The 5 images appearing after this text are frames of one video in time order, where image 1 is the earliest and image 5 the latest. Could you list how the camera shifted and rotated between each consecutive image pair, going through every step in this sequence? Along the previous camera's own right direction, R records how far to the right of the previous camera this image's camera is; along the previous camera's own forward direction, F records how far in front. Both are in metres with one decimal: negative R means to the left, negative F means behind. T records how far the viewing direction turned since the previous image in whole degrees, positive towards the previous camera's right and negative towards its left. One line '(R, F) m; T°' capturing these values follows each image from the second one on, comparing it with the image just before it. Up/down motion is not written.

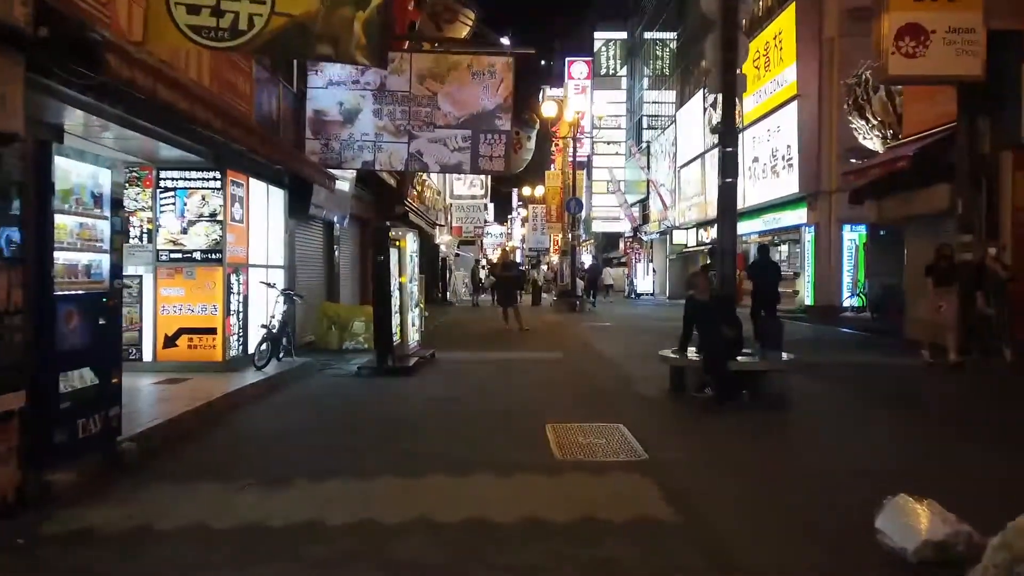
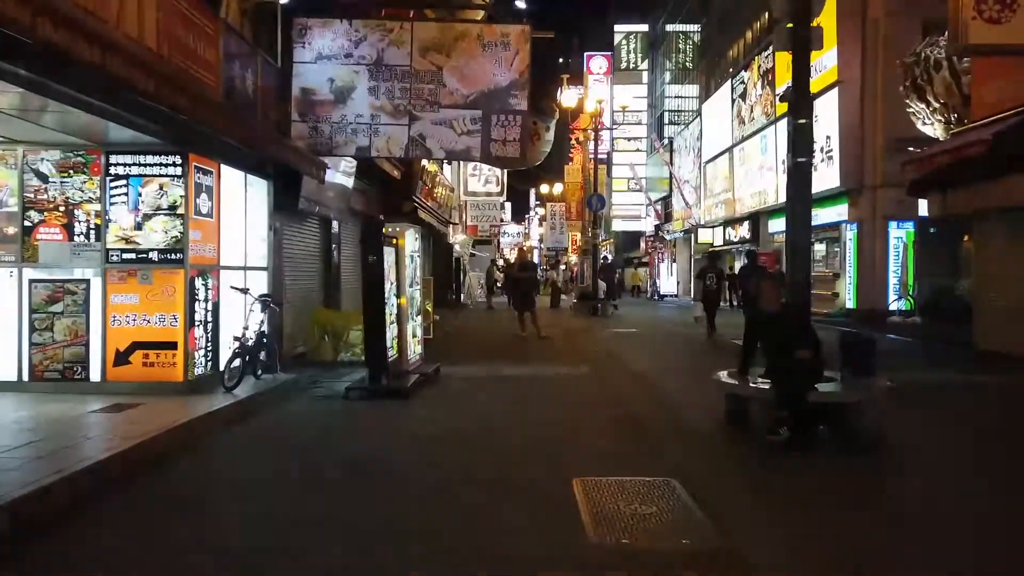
(0.0, +2.0) m; -1°
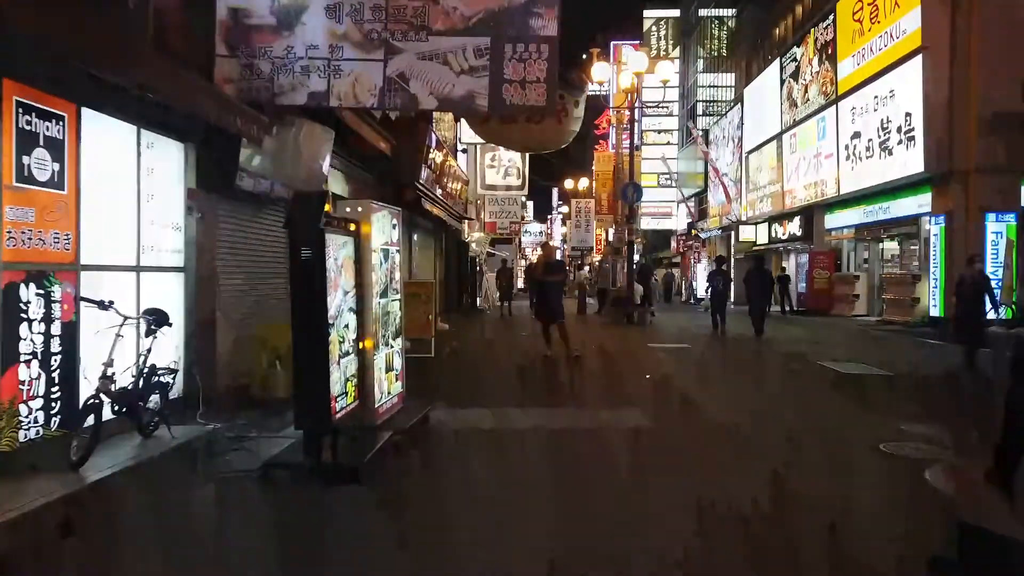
(0.0, +4.0) m; -2°
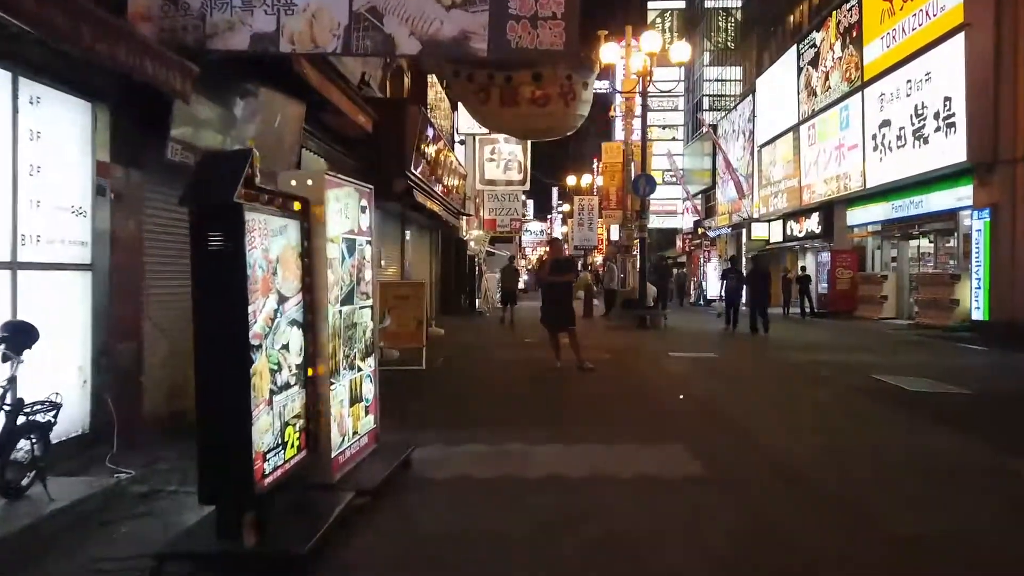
(-0.1, +2.1) m; 0°
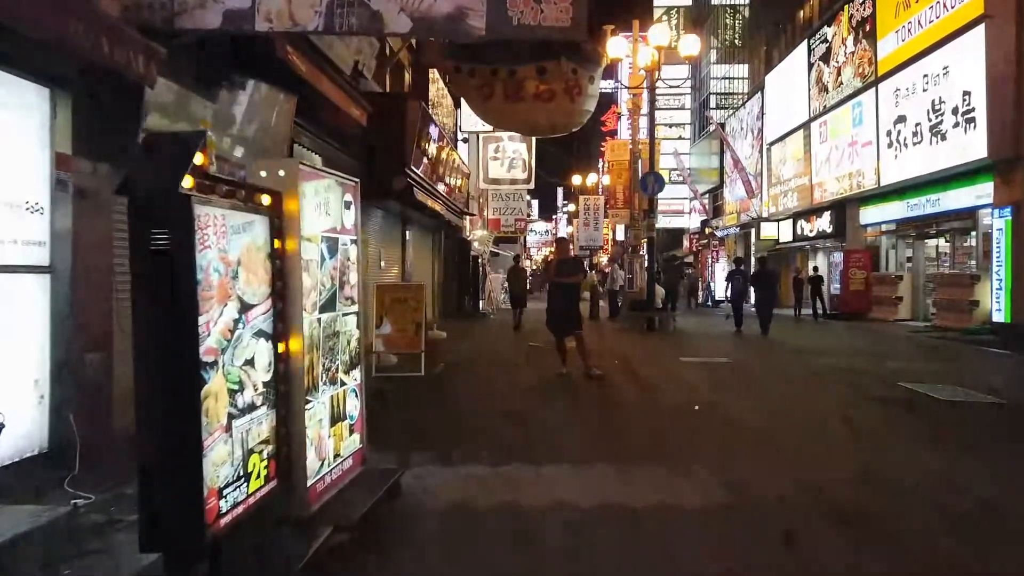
(0.0, +0.7) m; 0°
